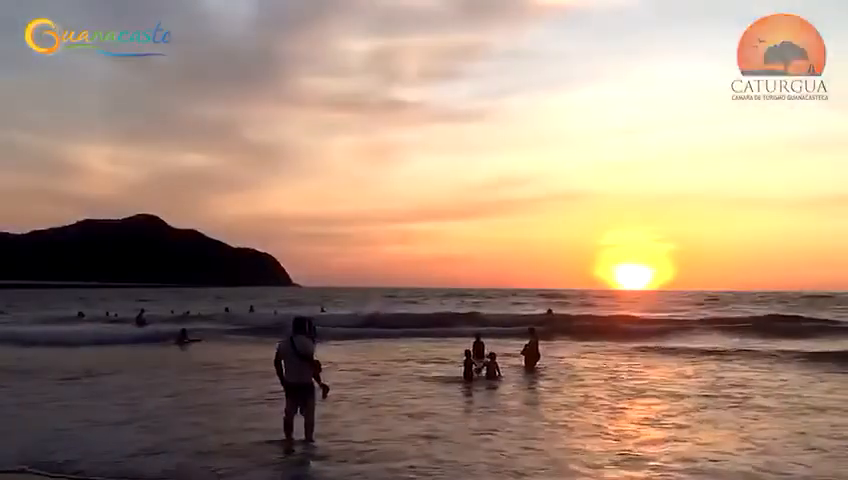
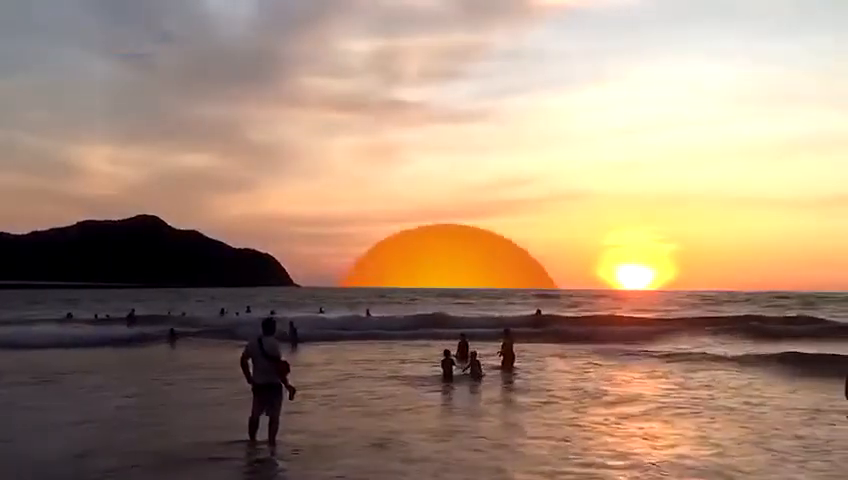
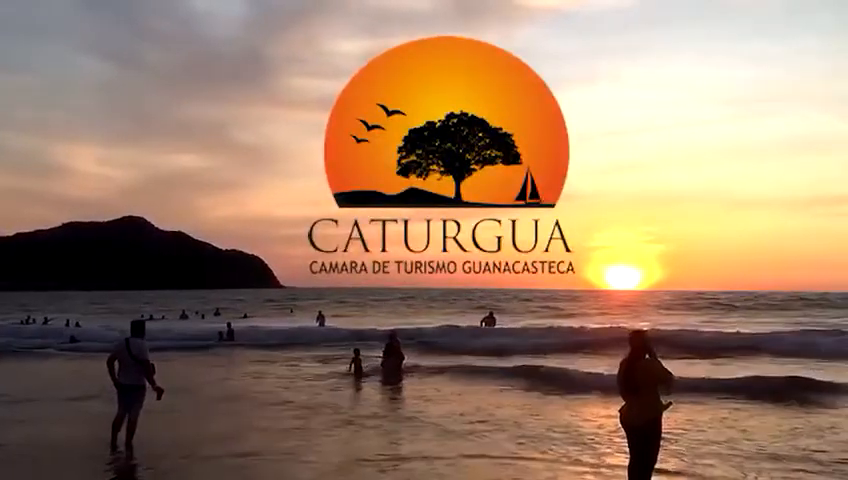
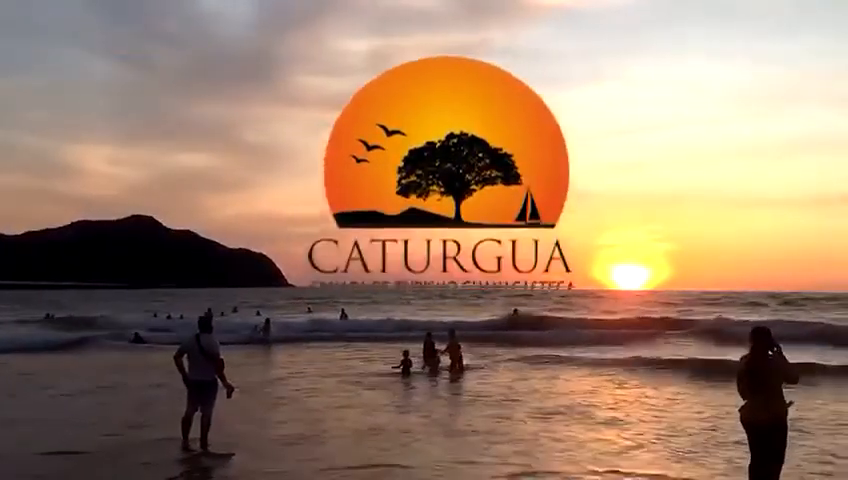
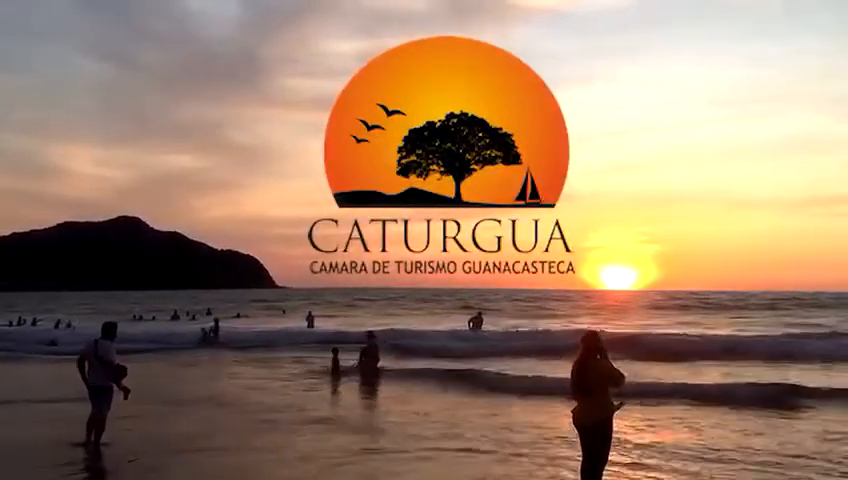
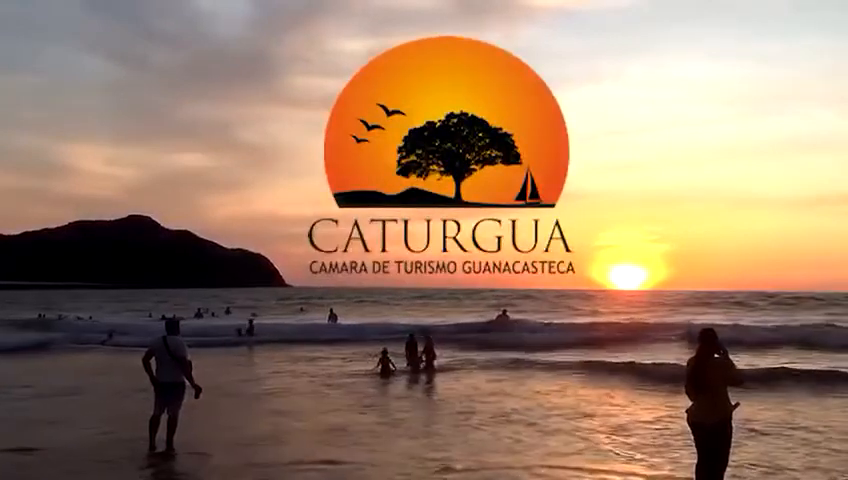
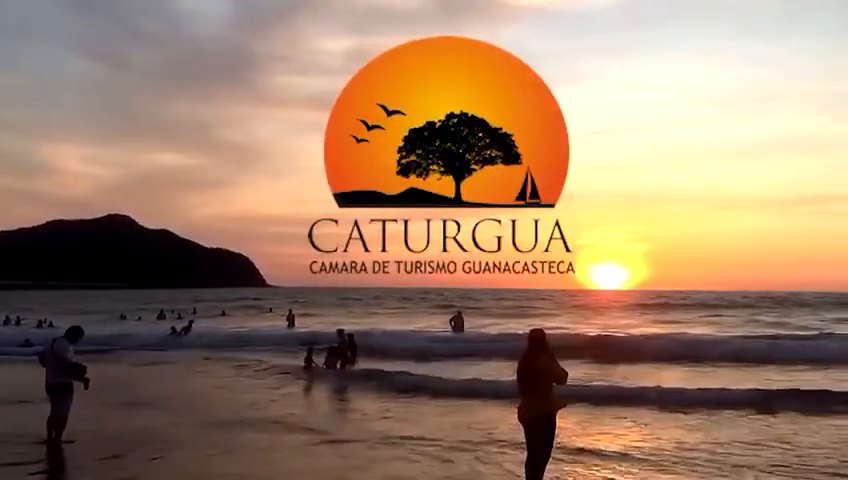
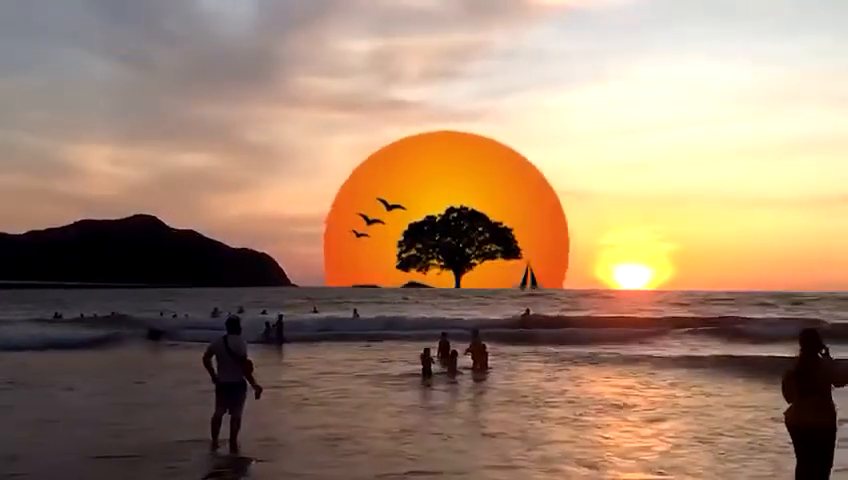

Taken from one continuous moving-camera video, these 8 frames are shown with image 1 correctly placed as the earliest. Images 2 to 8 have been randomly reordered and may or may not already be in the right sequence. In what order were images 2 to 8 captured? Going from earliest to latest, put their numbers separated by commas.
2, 8, 4, 6, 3, 5, 7
